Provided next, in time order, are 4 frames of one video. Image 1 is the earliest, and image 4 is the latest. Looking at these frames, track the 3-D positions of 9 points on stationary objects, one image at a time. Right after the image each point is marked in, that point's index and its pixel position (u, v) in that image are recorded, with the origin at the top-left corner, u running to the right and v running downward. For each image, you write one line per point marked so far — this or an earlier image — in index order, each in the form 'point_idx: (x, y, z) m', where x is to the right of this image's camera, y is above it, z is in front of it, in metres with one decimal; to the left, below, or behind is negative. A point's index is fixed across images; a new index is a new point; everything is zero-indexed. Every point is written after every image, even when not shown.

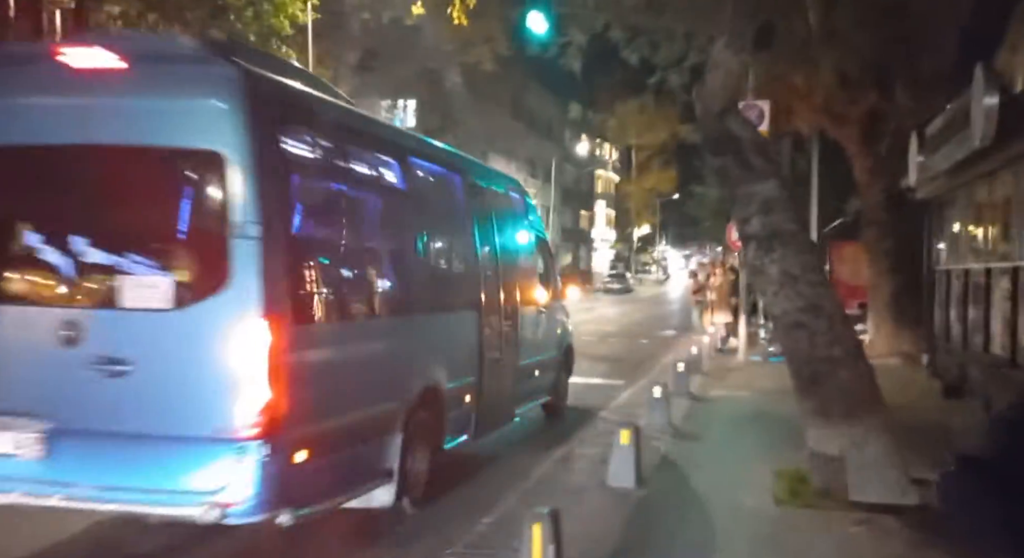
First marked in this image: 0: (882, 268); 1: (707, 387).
0: (+5.8, +0.2, +16.4) m
1: (+2.5, -1.4, +13.4) m
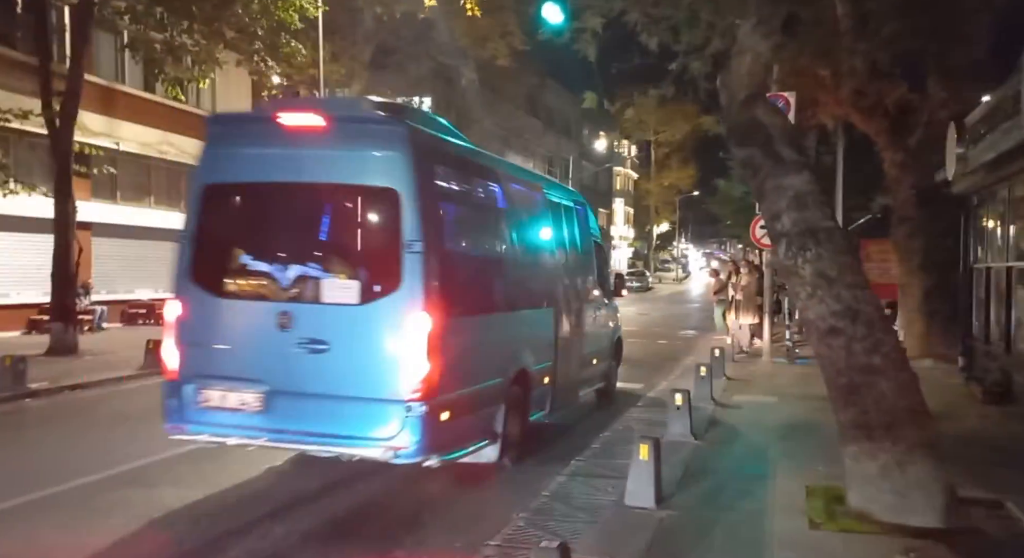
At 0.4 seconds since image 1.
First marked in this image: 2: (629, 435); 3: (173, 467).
0: (+6.0, +0.2, +15.7) m
1: (+2.7, -1.4, +12.8) m
2: (+1.2, -1.5, +10.3) m
3: (-2.8, -1.6, +8.7) m
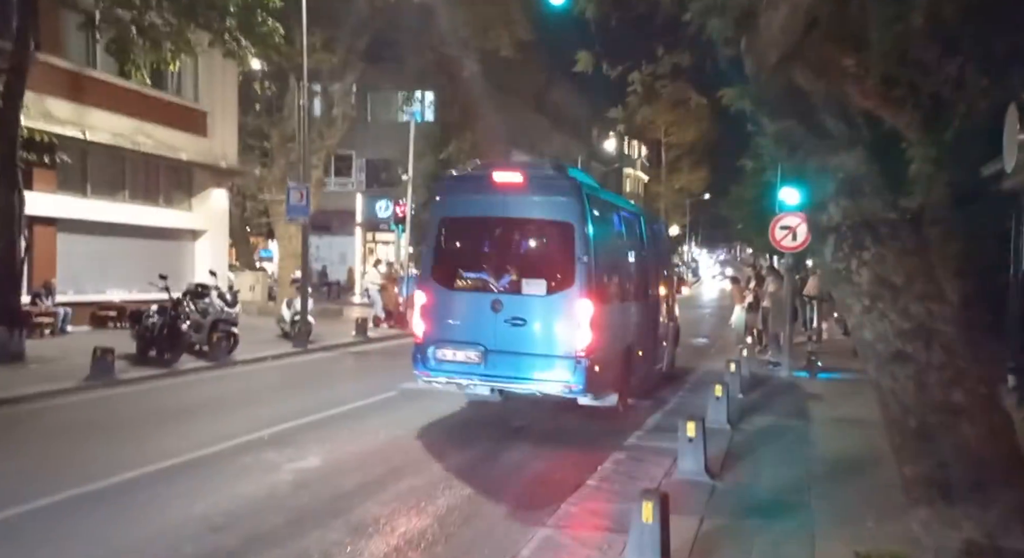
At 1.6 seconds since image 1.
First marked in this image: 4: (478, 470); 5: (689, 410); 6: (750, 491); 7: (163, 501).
0: (+5.9, +0.1, +14.1) m
1: (+2.6, -1.4, +11.2) m
2: (+1.0, -1.6, +8.7) m
3: (-3.0, -1.6, +7.1) m
4: (-0.3, -1.6, +8.5) m
5: (+2.2, -1.6, +12.8) m
6: (+1.7, -1.5, +7.5) m
7: (-2.5, -1.6, +7.4) m
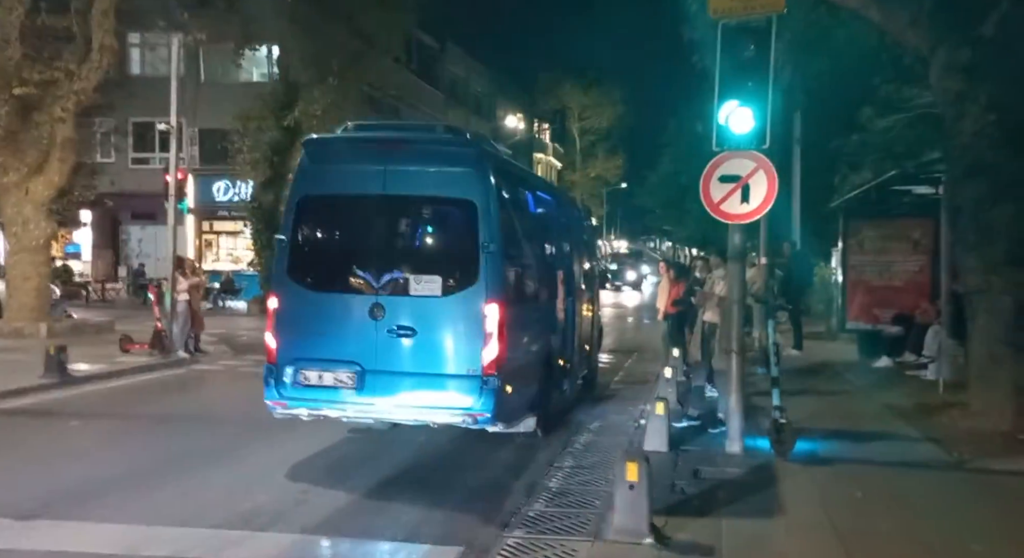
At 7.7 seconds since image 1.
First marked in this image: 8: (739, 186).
0: (+3.7, +0.1, +6.8) m
1: (+0.6, -1.5, +3.6) m
2: (-0.8, -1.7, +1.1) m
3: (-4.6, -1.7, -0.8) m
4: (-2.1, -1.7, +0.8) m
5: (+0.1, -1.6, +5.2) m
6: (0.0, -1.6, -0.1) m
7: (-4.2, -1.7, -0.5) m
8: (+1.9, +0.8, +8.6) m
